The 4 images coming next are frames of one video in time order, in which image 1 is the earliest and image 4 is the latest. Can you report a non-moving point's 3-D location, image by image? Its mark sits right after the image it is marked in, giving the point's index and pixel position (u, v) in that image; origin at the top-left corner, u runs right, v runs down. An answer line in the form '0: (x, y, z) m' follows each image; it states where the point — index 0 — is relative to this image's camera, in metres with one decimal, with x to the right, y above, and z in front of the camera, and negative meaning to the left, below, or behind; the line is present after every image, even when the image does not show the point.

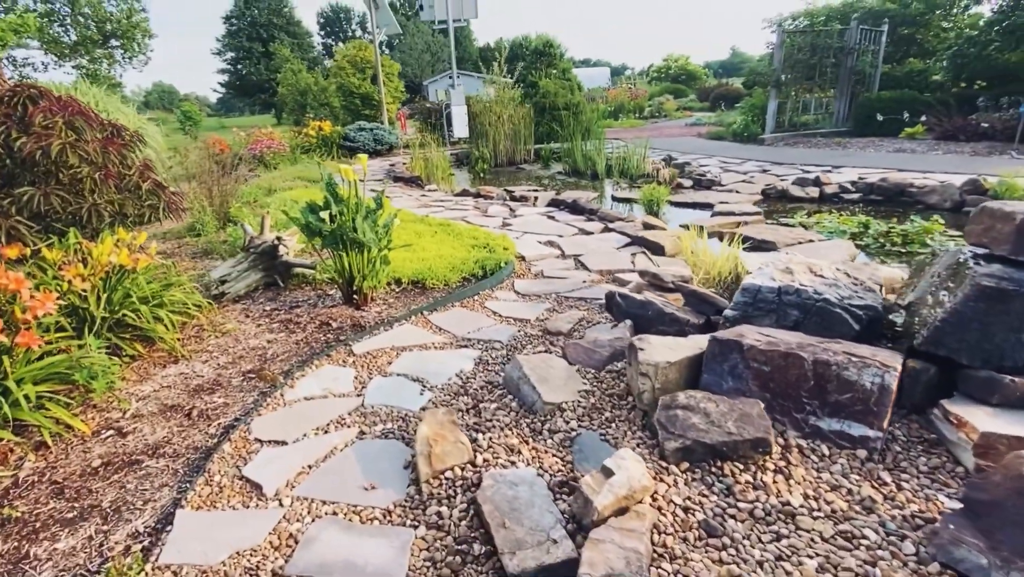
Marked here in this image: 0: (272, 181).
0: (-3.6, +1.6, +7.7) m
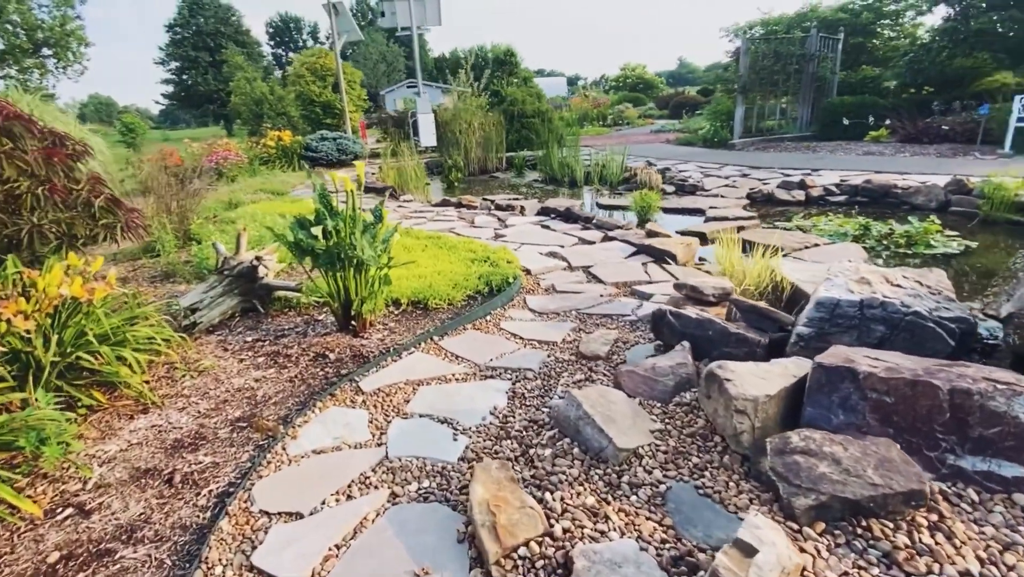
0: (-3.8, +1.3, +7.1) m
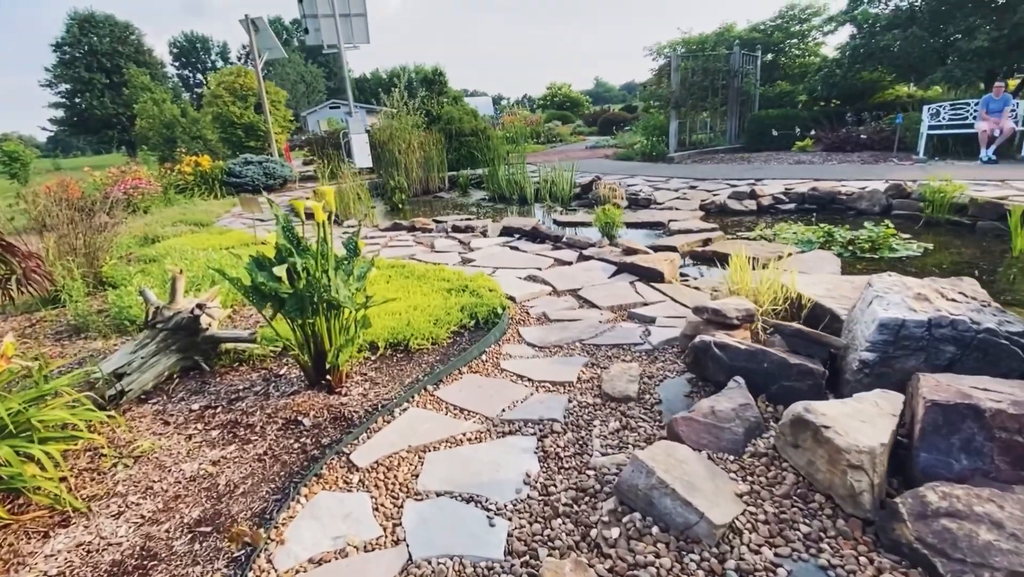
0: (-4.4, +0.7, +6.3) m
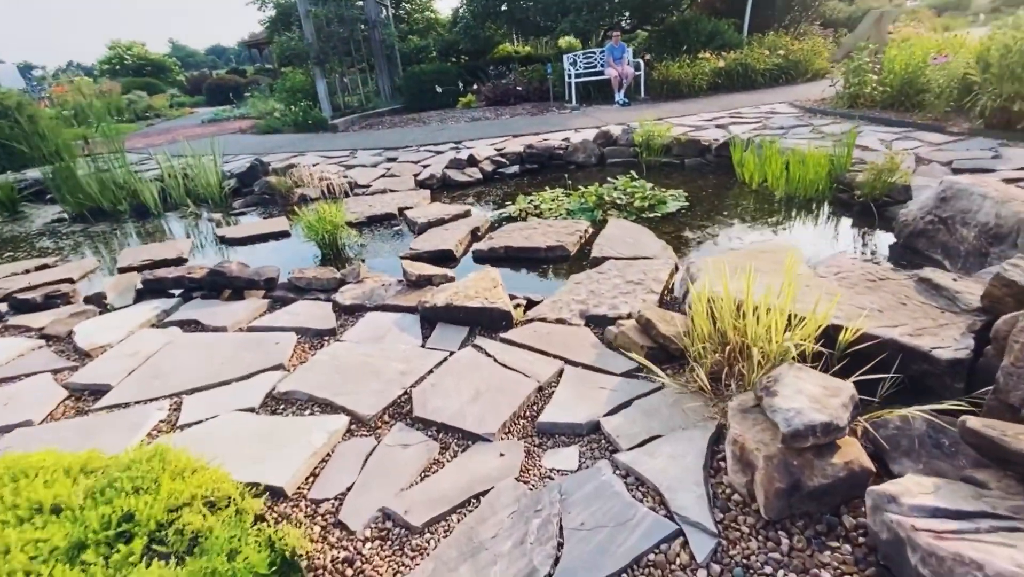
0: (-5.8, -1.0, +1.0) m
